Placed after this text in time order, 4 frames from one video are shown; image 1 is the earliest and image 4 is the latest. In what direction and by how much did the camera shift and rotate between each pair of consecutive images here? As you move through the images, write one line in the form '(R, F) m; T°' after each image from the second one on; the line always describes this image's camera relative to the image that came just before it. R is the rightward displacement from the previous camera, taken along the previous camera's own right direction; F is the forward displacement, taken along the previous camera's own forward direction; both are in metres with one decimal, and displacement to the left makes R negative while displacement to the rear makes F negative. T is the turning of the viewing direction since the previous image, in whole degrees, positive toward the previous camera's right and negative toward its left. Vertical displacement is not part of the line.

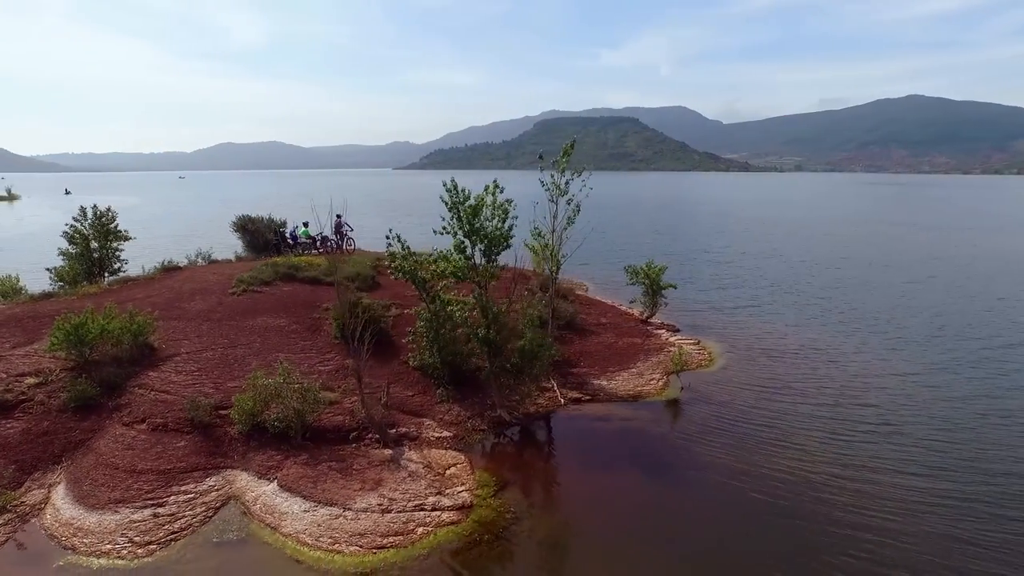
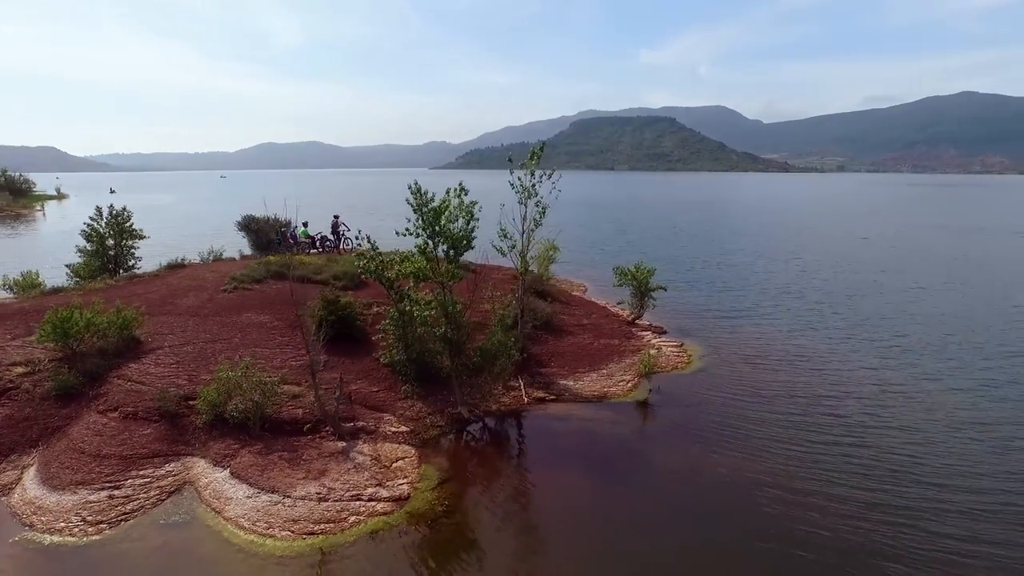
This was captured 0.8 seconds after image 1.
(+1.6, -0.3) m; -3°
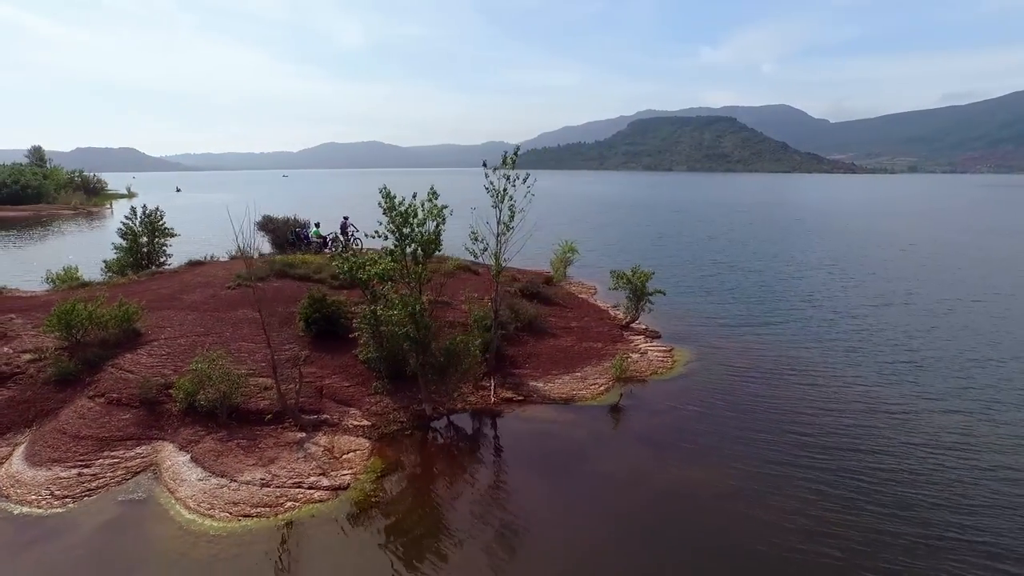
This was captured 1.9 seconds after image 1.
(+2.0, -0.3) m; -5°
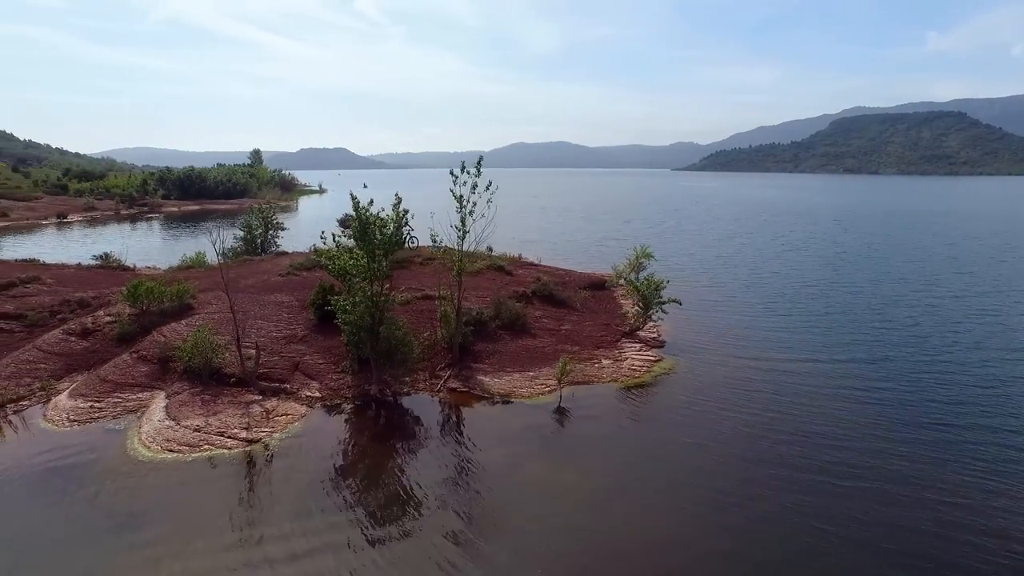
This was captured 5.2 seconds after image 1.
(+5.7, -0.5) m; -16°
